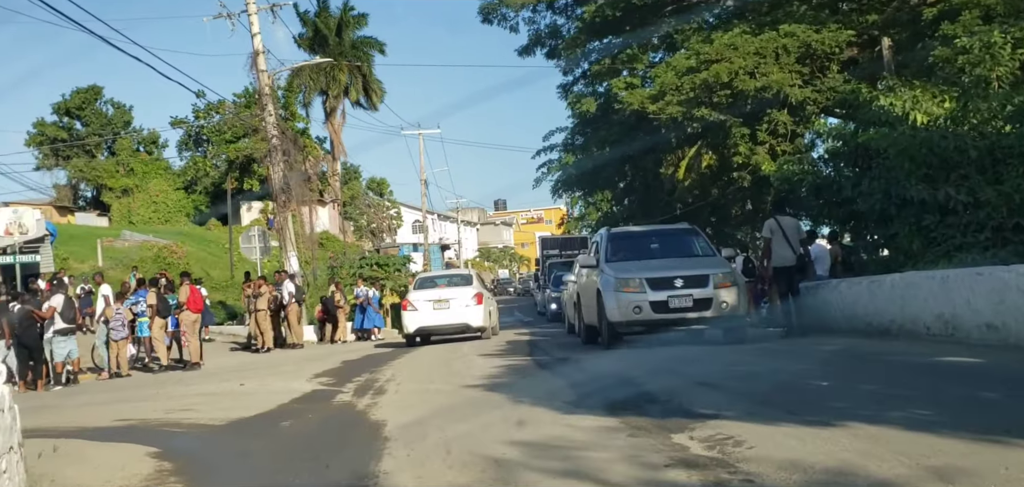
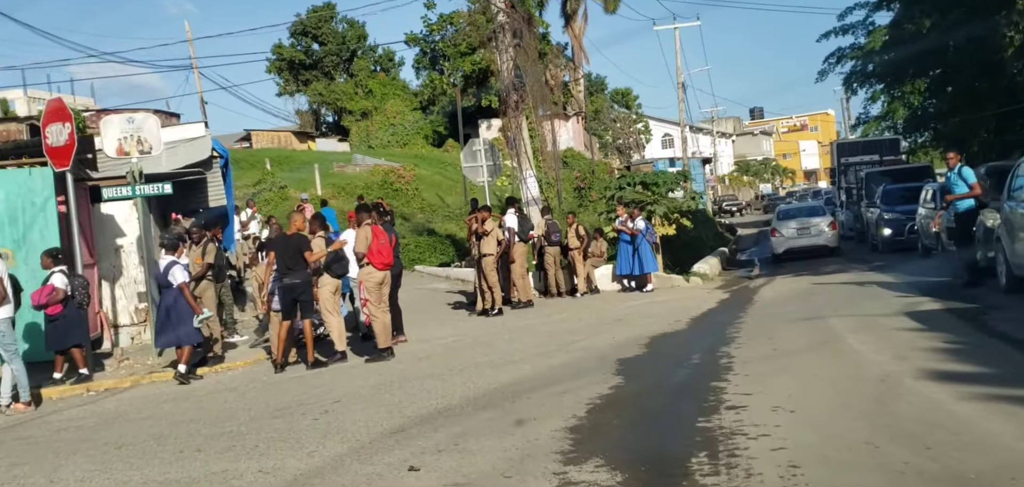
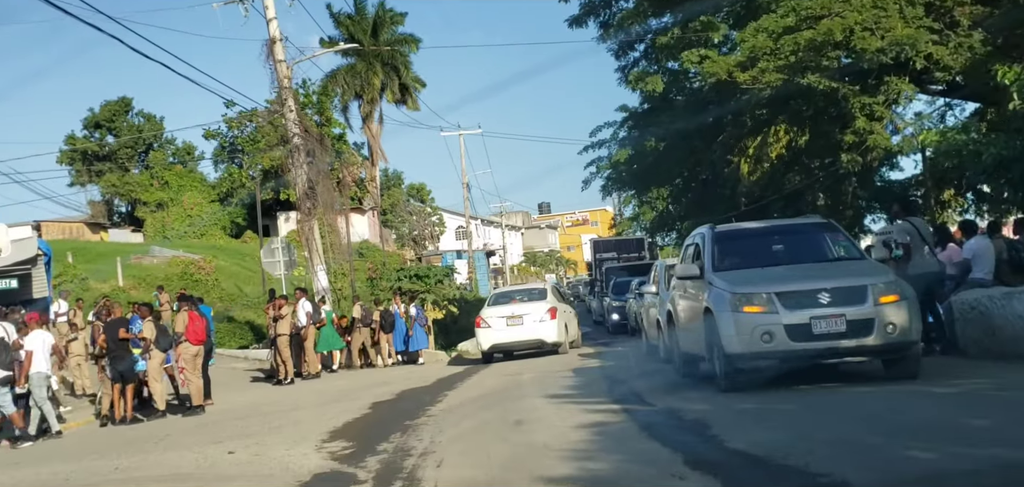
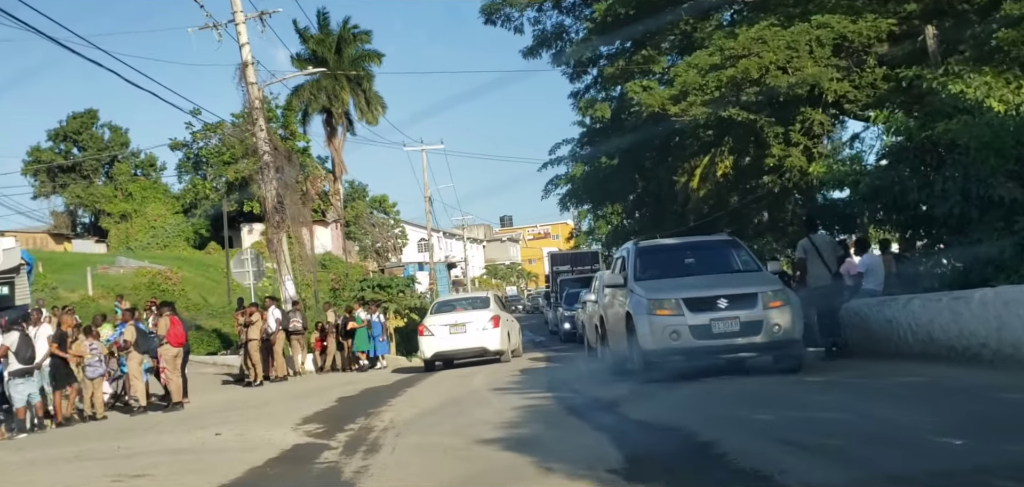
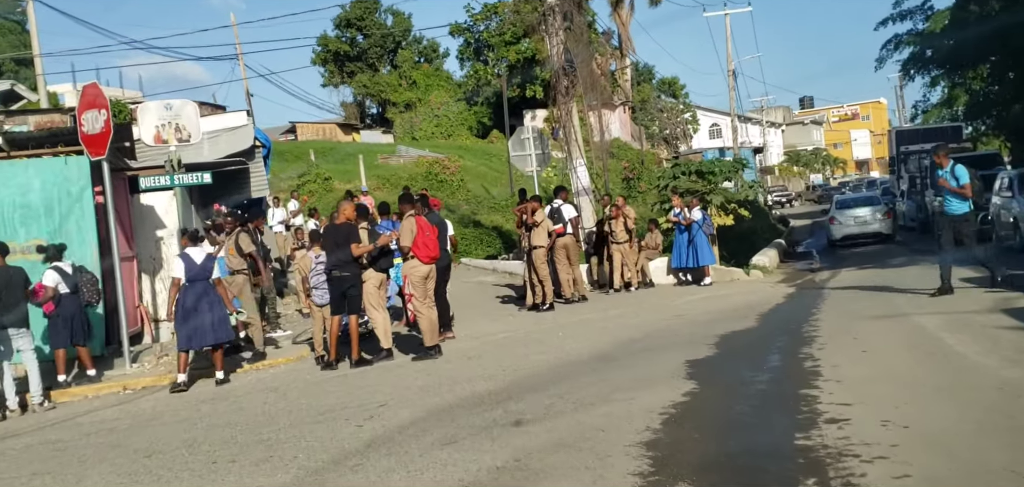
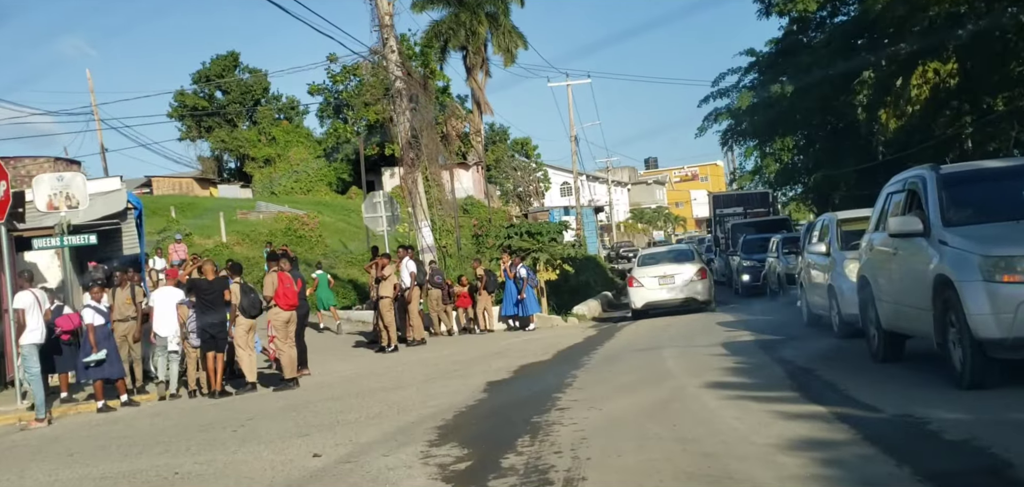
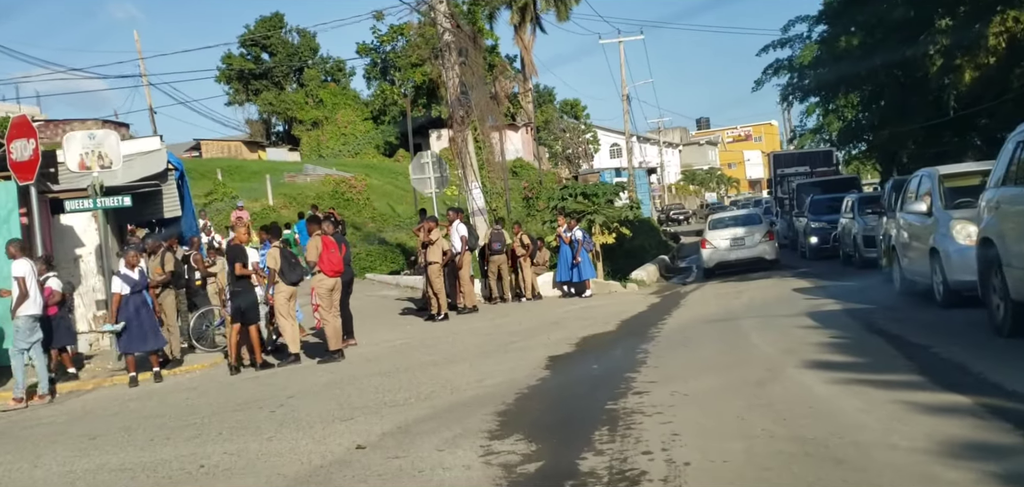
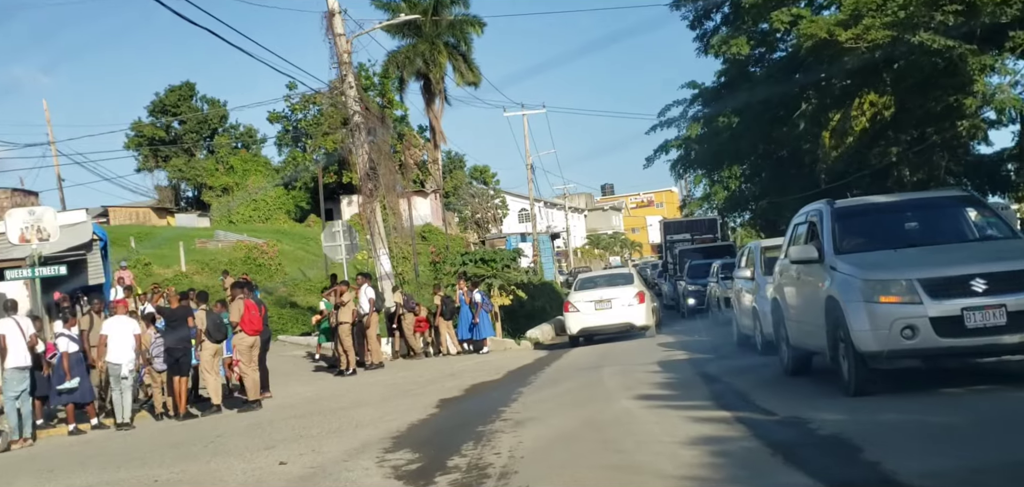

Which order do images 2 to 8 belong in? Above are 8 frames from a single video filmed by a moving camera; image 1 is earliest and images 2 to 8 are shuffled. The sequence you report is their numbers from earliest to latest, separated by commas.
4, 3, 8, 6, 7, 2, 5
